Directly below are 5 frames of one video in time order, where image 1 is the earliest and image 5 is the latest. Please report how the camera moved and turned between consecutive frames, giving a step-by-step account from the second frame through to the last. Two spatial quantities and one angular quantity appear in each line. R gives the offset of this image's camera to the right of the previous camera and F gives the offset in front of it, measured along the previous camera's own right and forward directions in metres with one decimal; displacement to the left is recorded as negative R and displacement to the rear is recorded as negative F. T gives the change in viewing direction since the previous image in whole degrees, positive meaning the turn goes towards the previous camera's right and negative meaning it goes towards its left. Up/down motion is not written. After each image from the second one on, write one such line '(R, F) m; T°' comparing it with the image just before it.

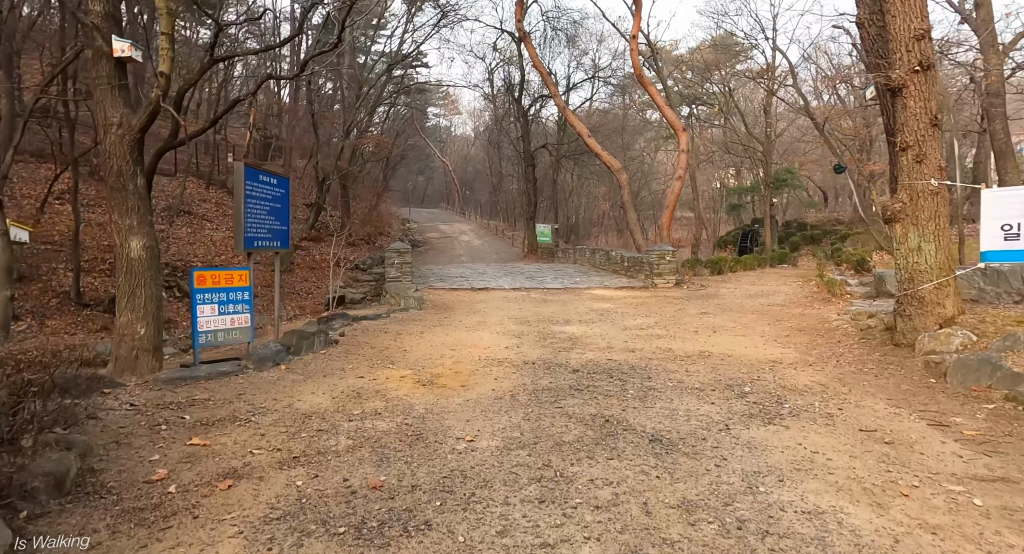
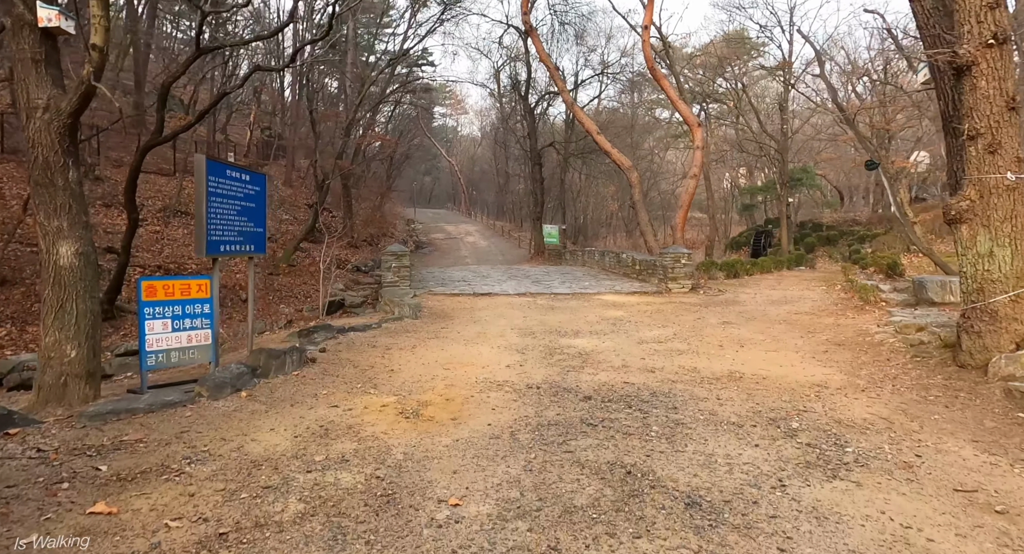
(0.0, +0.7) m; -1°
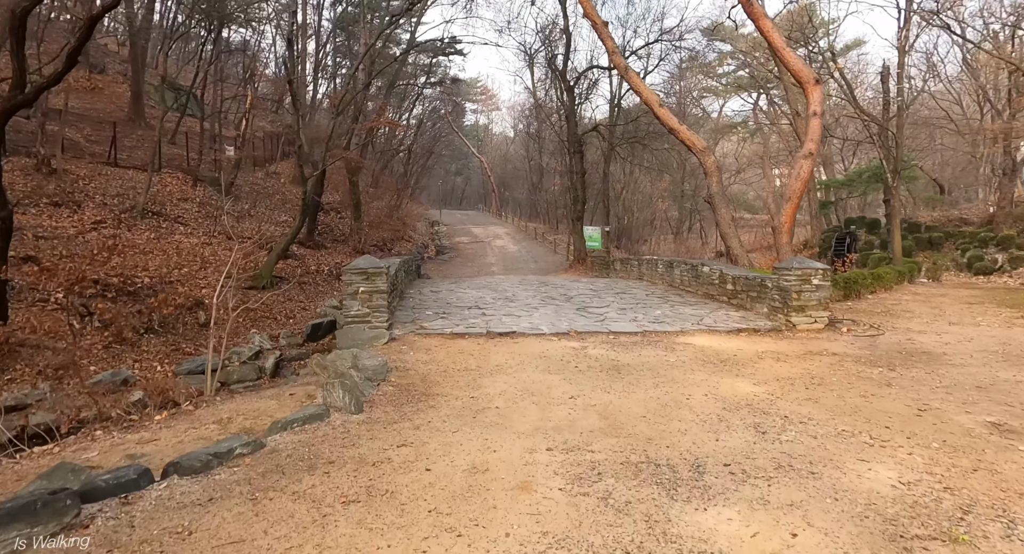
(0.0, +4.2) m; -3°
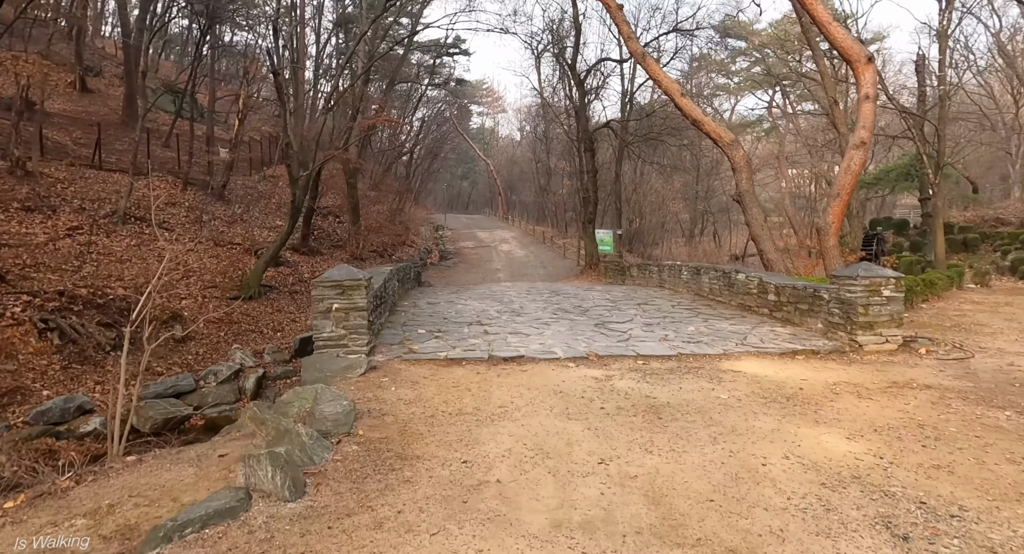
(0.0, +1.3) m; -1°
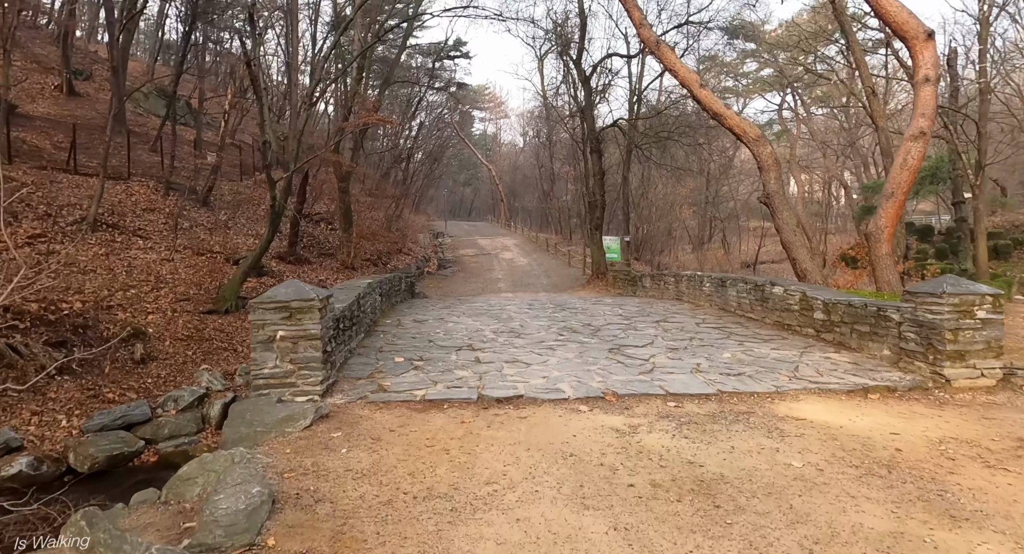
(+0.1, +1.3) m; 0°
